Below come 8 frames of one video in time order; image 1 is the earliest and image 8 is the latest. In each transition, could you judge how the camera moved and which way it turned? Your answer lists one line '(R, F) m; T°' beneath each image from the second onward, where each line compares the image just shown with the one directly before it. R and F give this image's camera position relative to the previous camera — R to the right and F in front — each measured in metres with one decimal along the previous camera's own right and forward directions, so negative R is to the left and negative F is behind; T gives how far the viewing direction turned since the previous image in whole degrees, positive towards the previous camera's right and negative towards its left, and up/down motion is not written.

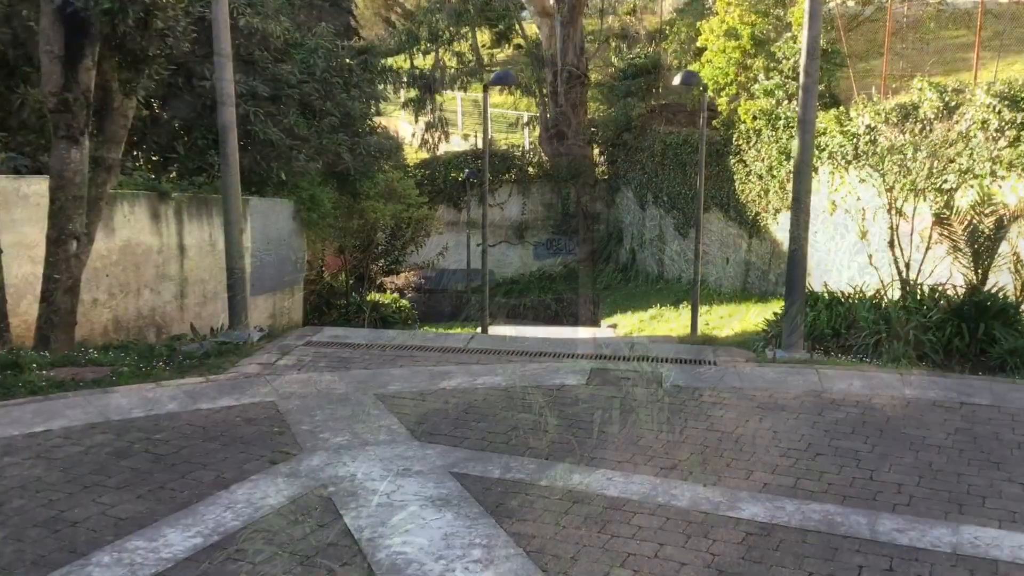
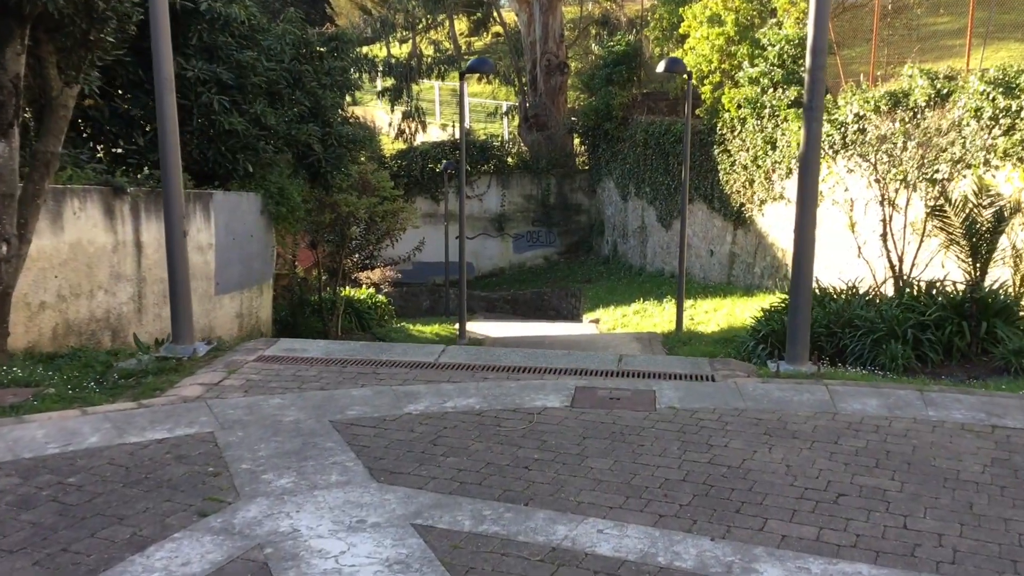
(0.0, +0.5) m; +1°
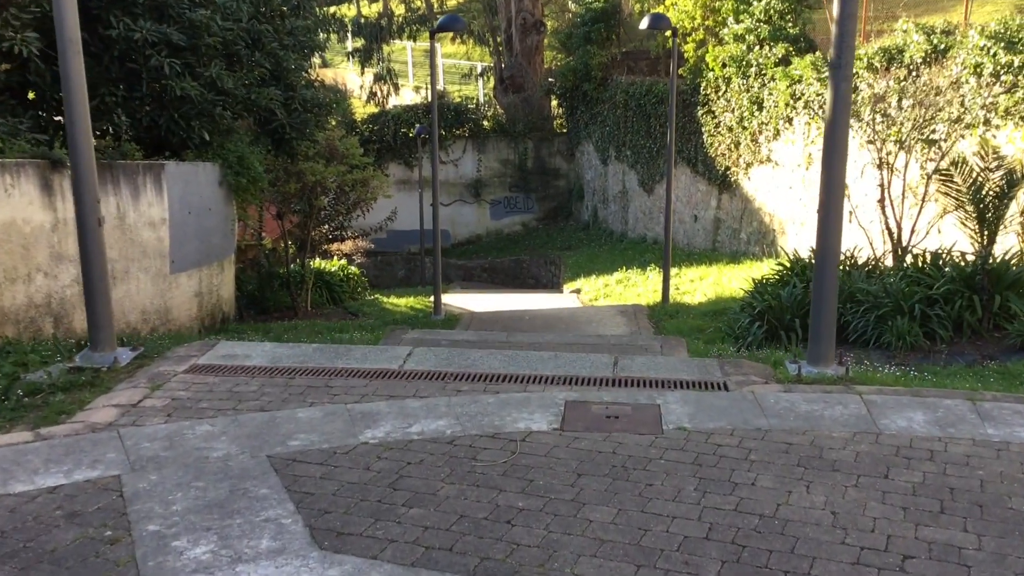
(0.0, +0.6) m; +1°
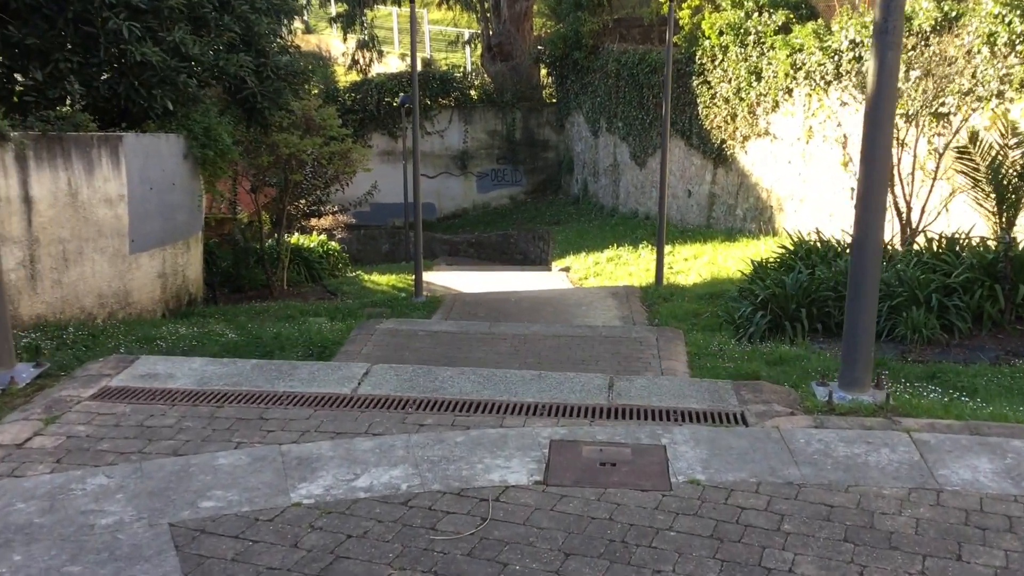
(0.0, +0.6) m; +1°
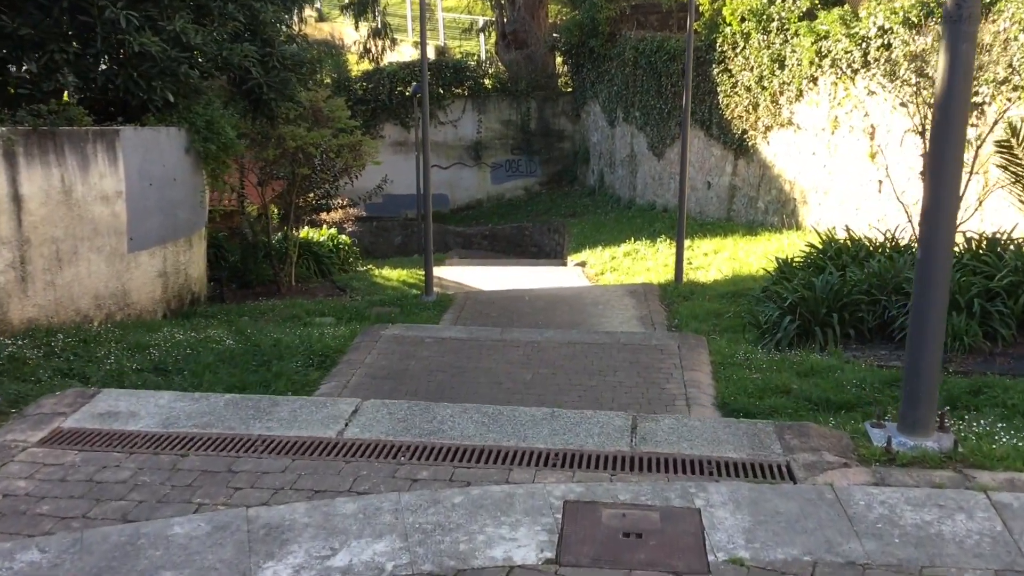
(0.0, +0.4) m; -1°
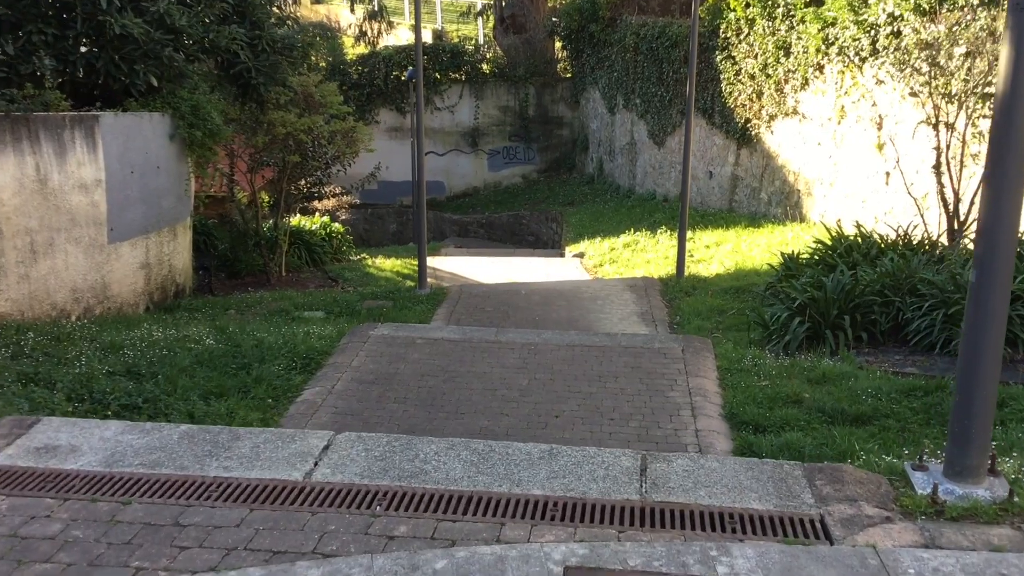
(0.0, +0.3) m; 0°
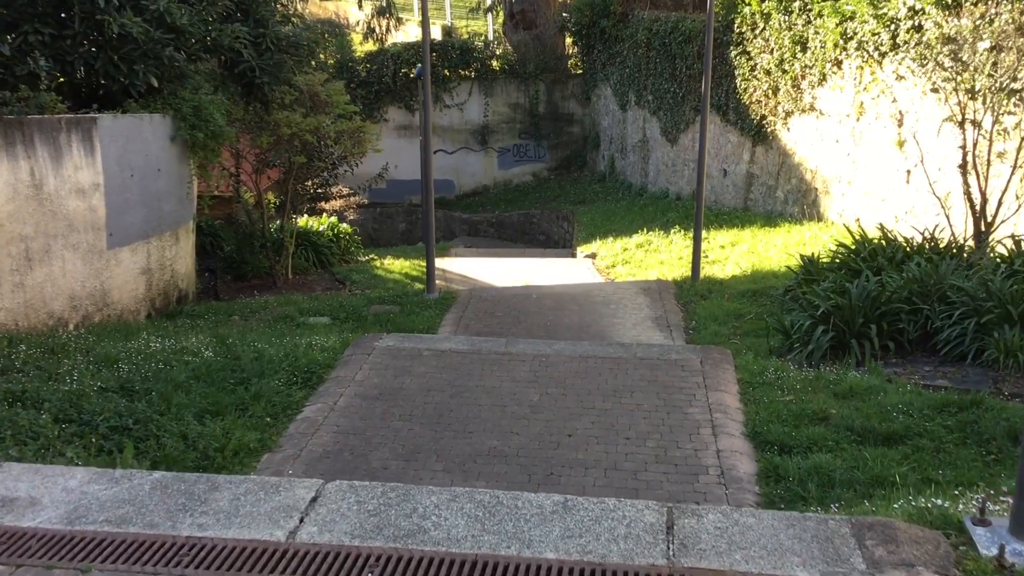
(0.0, +0.3) m; -1°
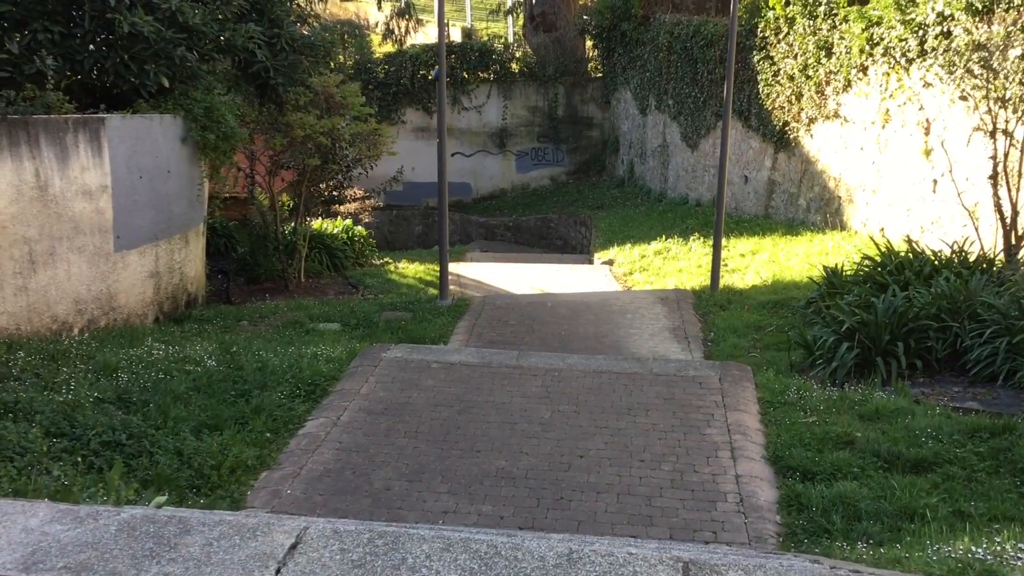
(0.0, +0.2) m; -1°
